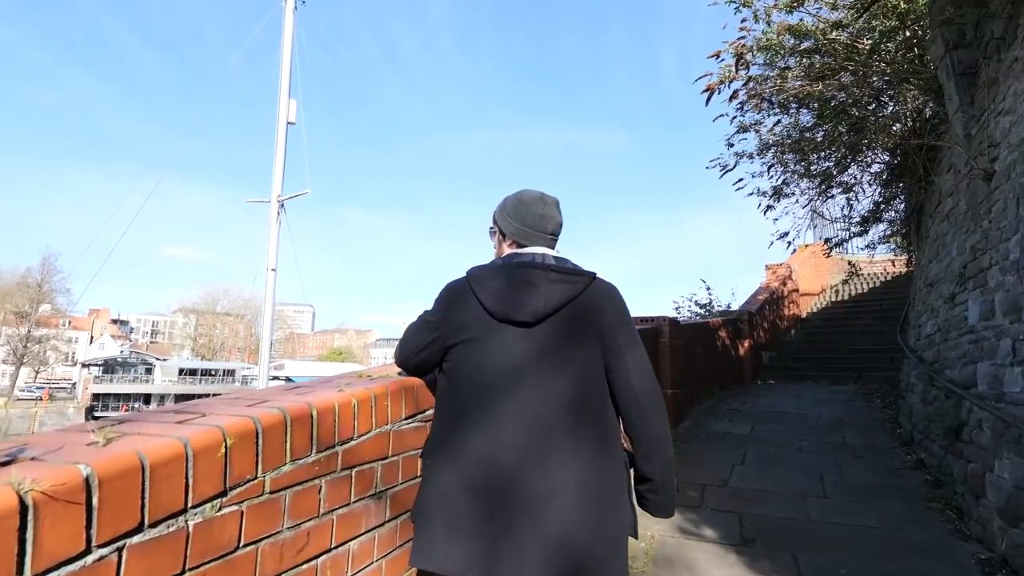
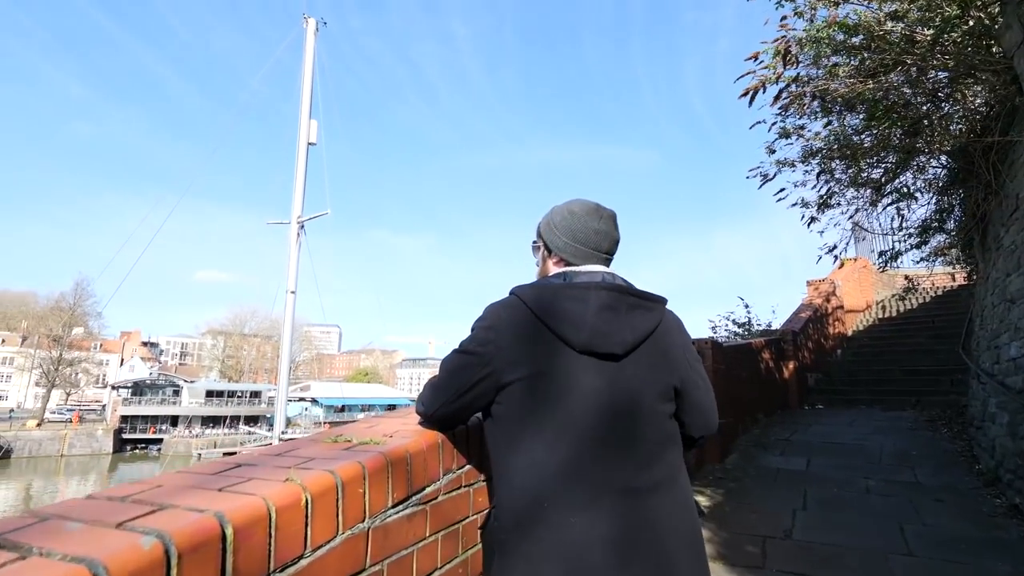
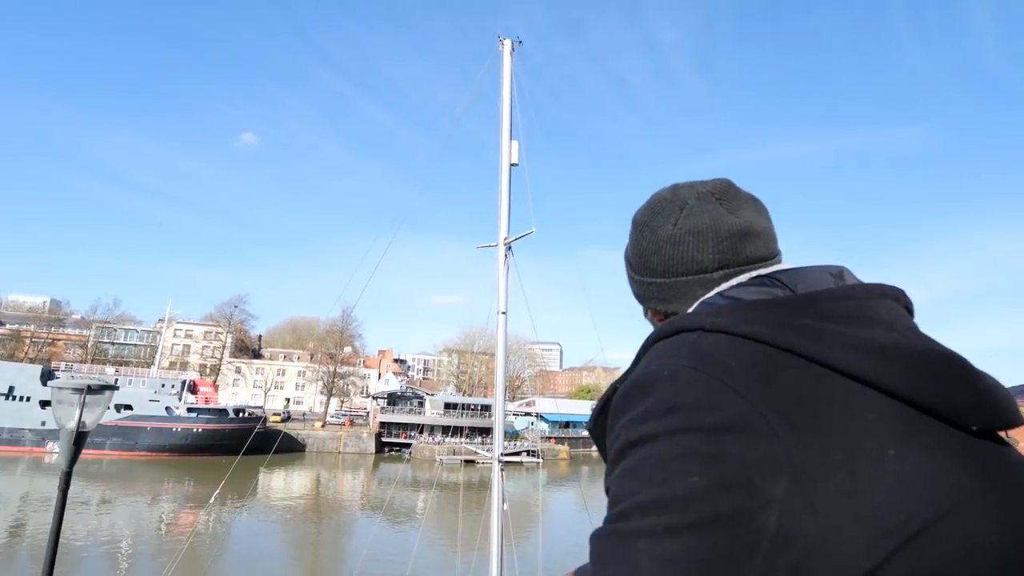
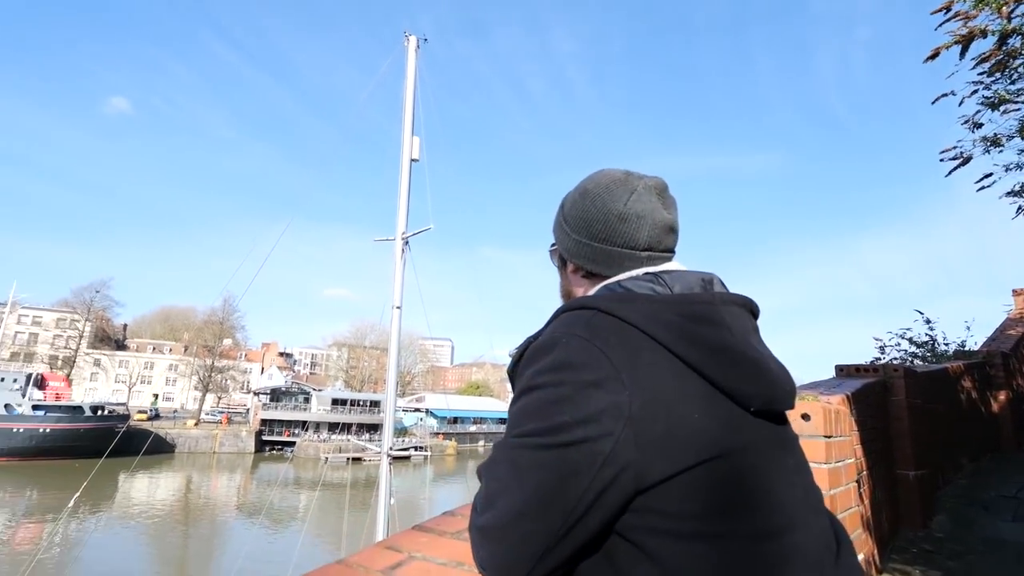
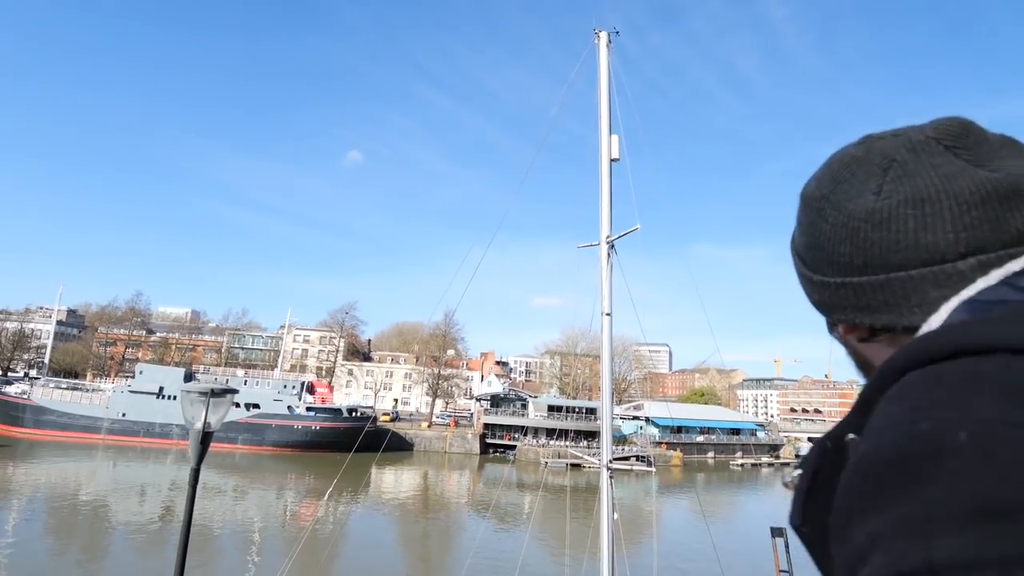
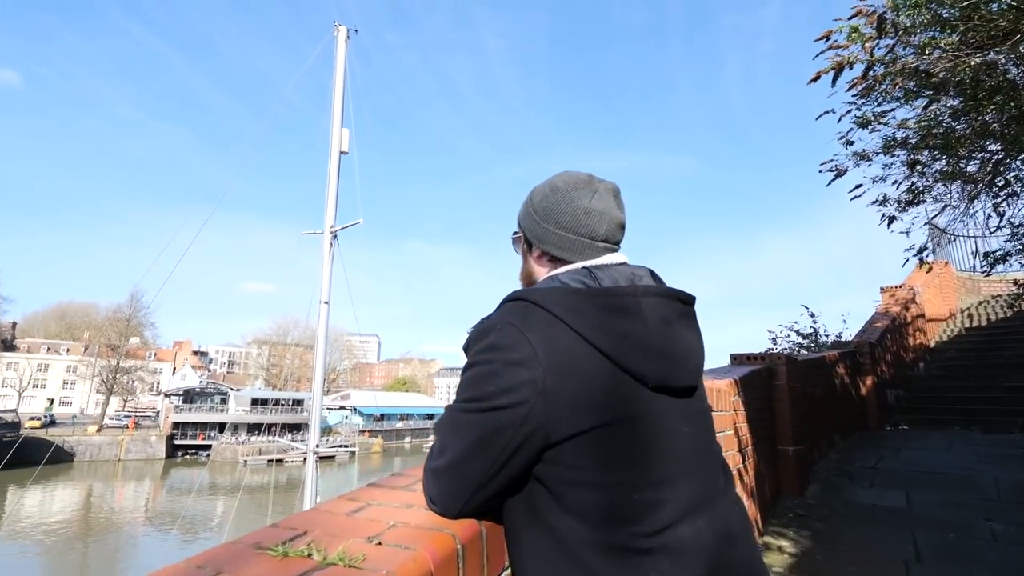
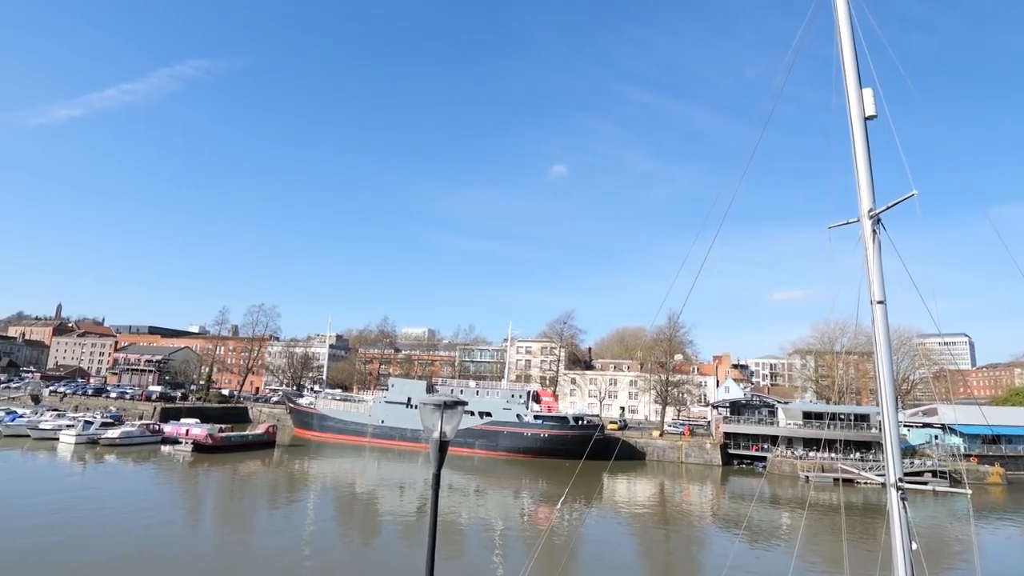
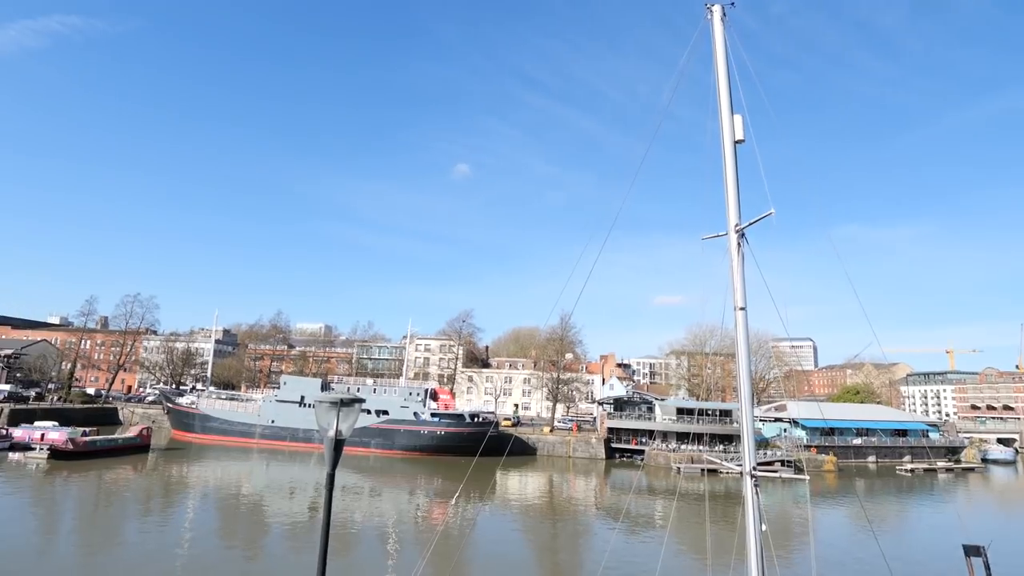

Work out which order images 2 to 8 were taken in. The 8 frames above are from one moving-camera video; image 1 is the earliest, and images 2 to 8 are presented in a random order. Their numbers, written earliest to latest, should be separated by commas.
2, 6, 4, 3, 5, 8, 7
